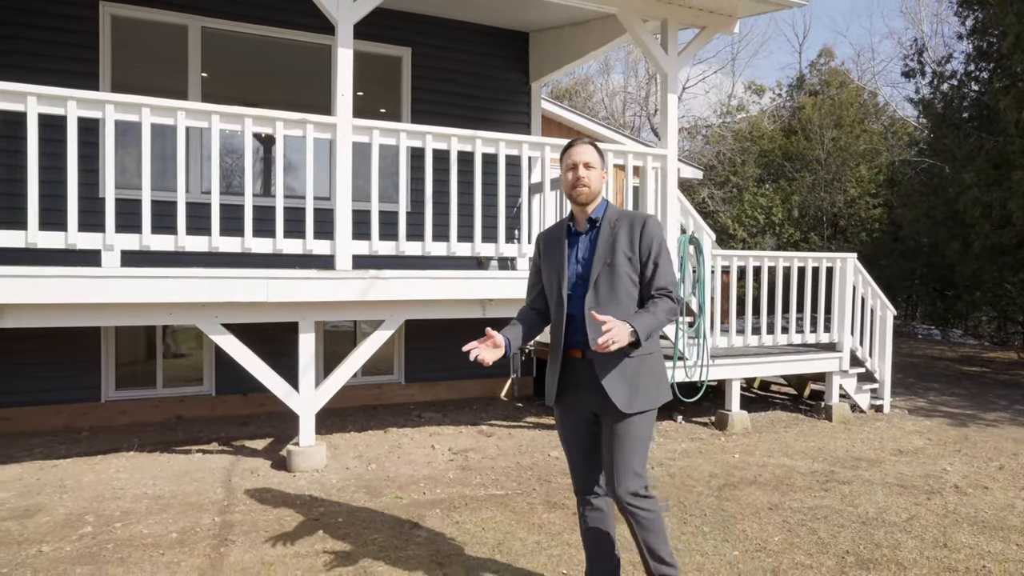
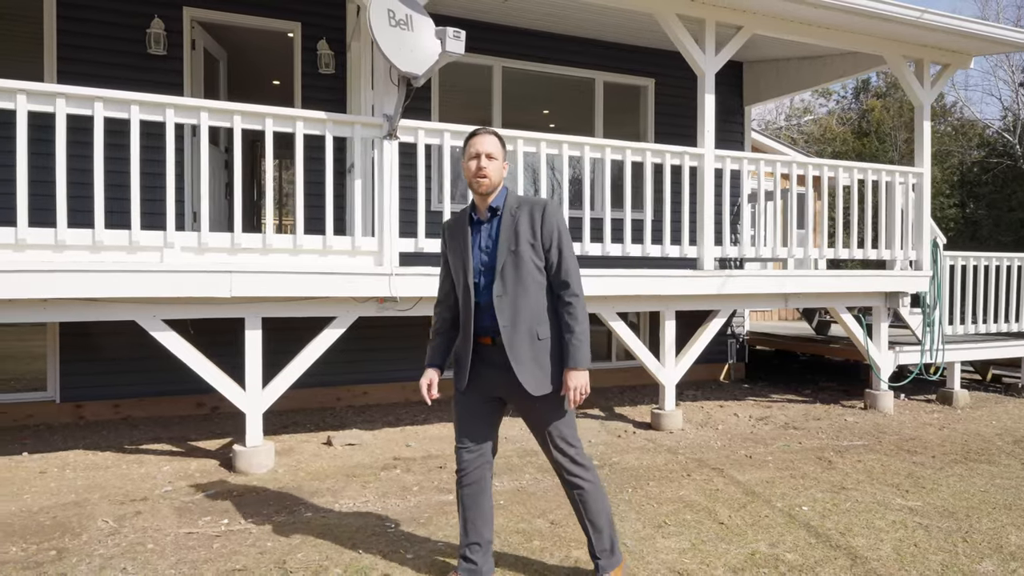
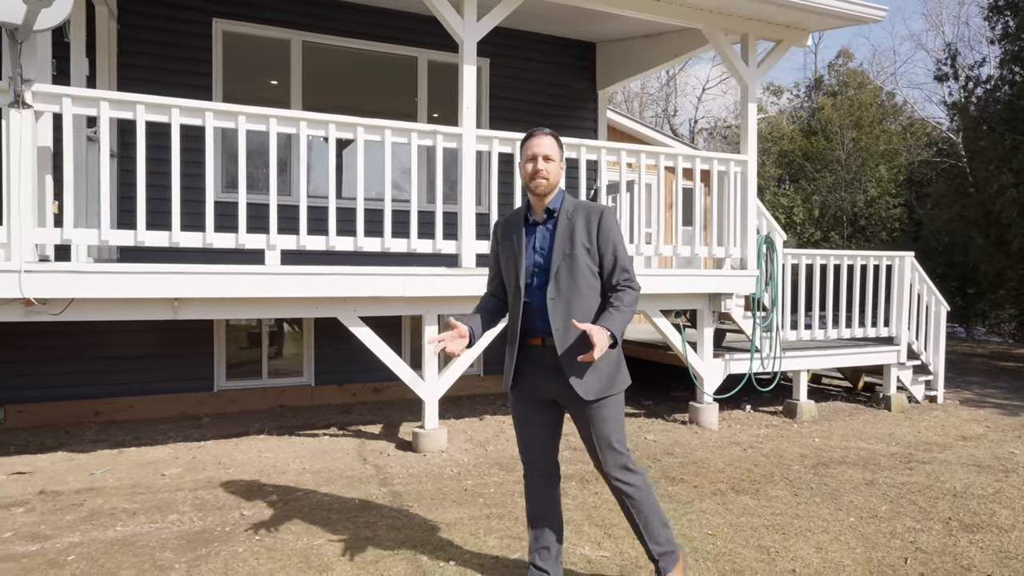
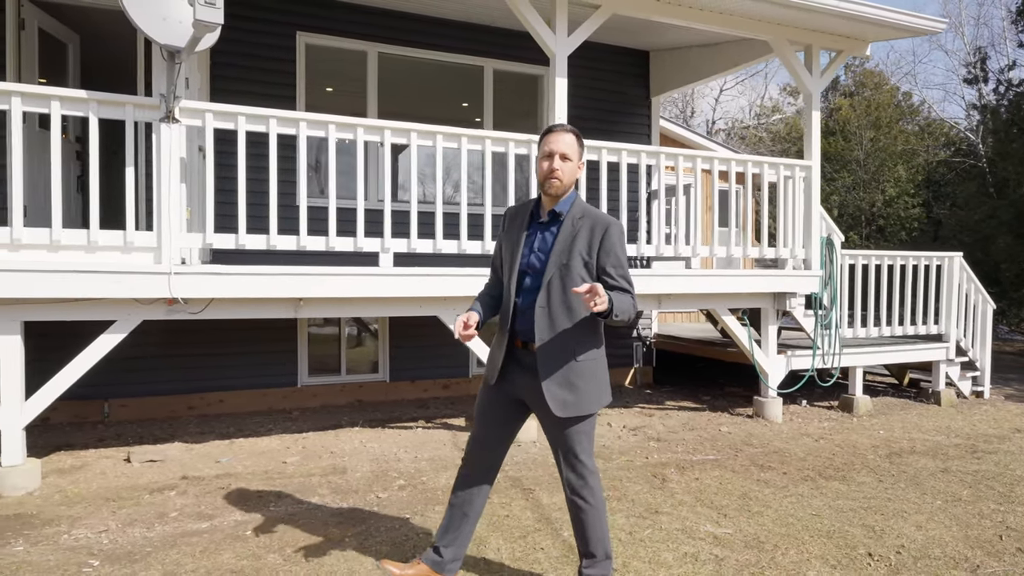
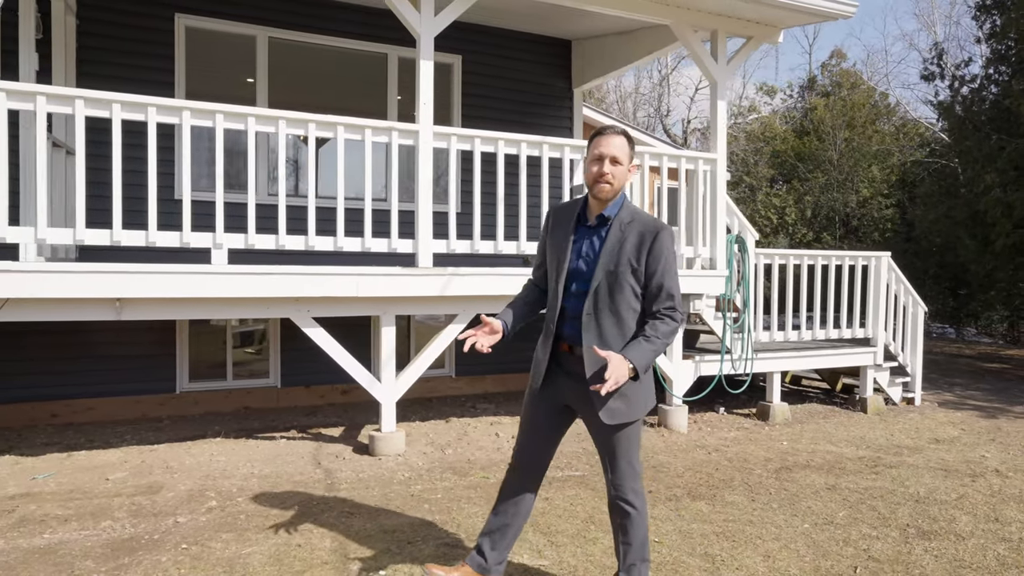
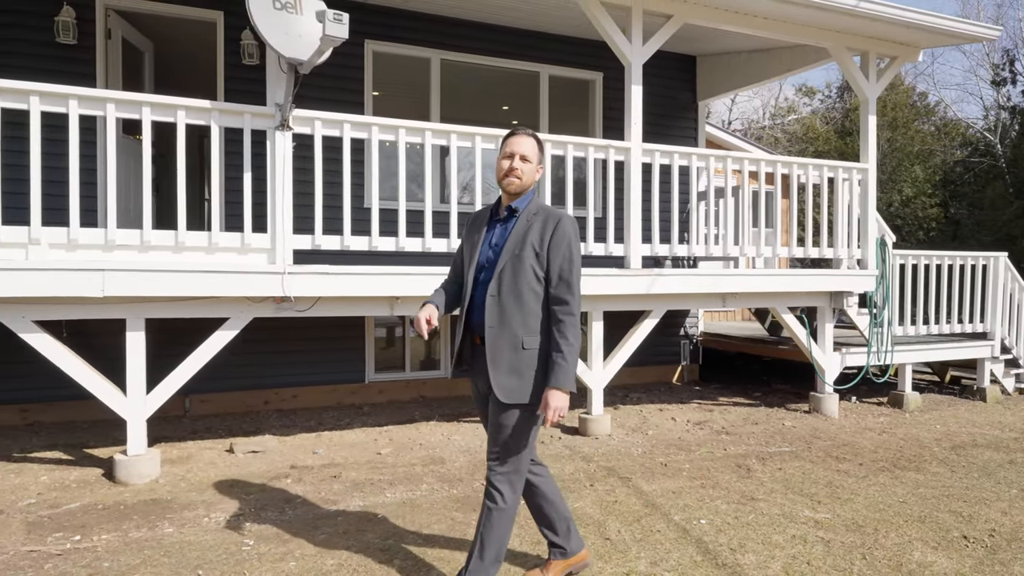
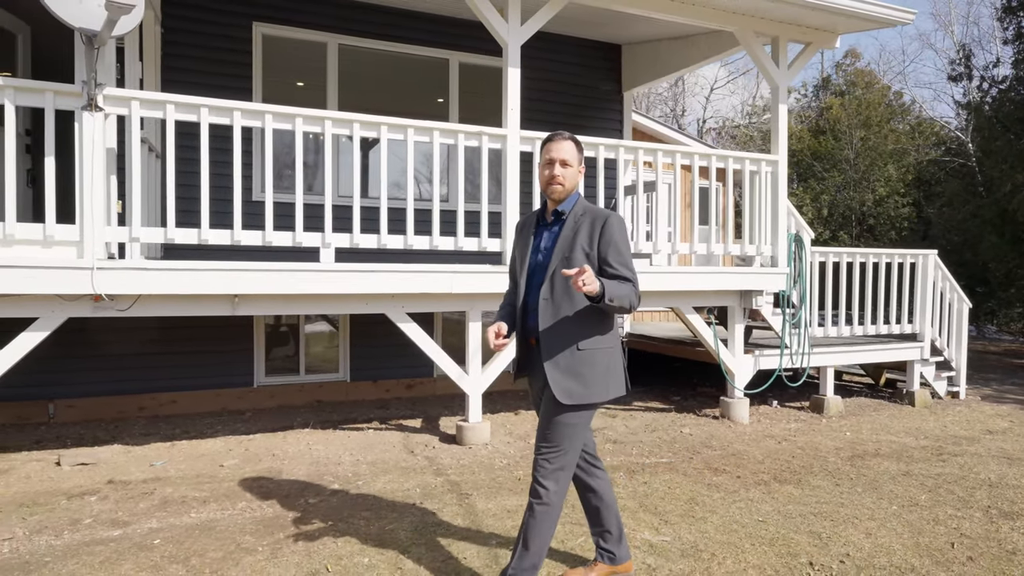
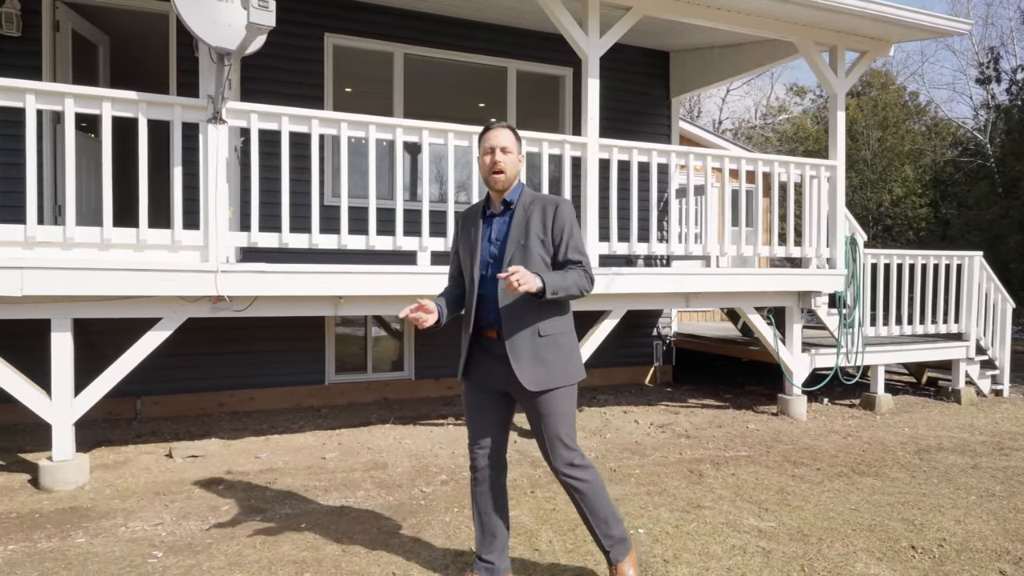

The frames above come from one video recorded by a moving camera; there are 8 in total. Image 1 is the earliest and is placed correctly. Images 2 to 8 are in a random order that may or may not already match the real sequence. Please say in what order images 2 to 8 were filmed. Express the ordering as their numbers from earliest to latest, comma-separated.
5, 3, 7, 4, 8, 6, 2
